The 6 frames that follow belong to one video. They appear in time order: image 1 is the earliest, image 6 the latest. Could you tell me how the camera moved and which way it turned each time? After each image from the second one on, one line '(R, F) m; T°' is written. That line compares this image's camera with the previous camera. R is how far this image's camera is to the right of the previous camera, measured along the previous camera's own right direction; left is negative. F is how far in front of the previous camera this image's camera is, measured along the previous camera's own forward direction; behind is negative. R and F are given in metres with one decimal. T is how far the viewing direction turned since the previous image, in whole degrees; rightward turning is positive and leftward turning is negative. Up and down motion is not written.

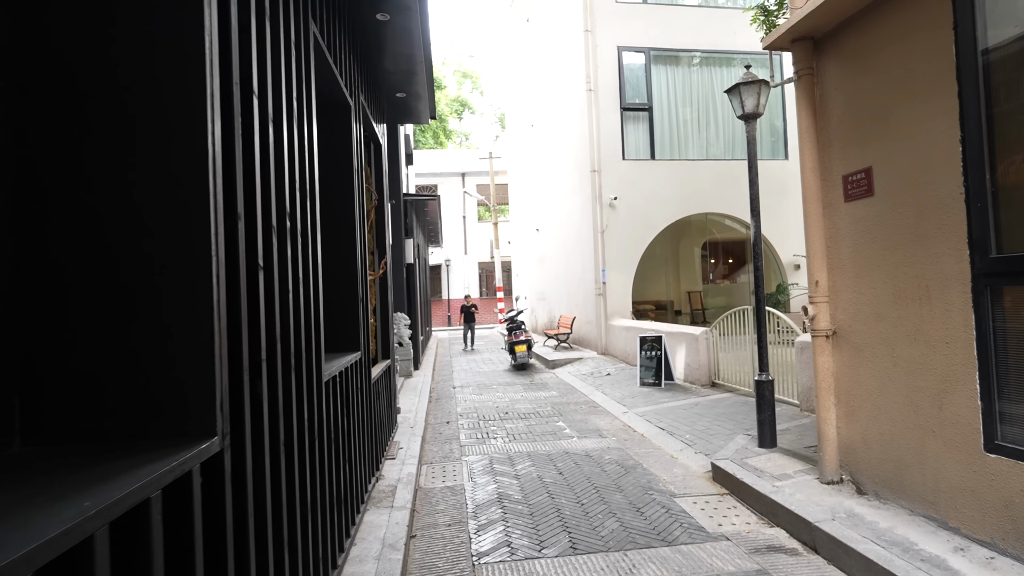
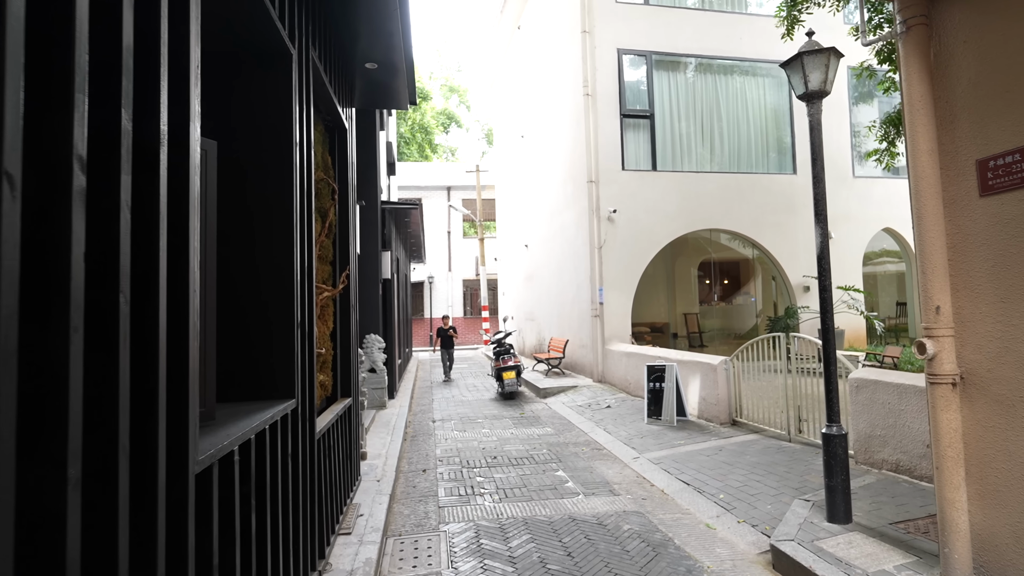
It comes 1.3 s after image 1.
(-0.1, +1.1) m; +2°
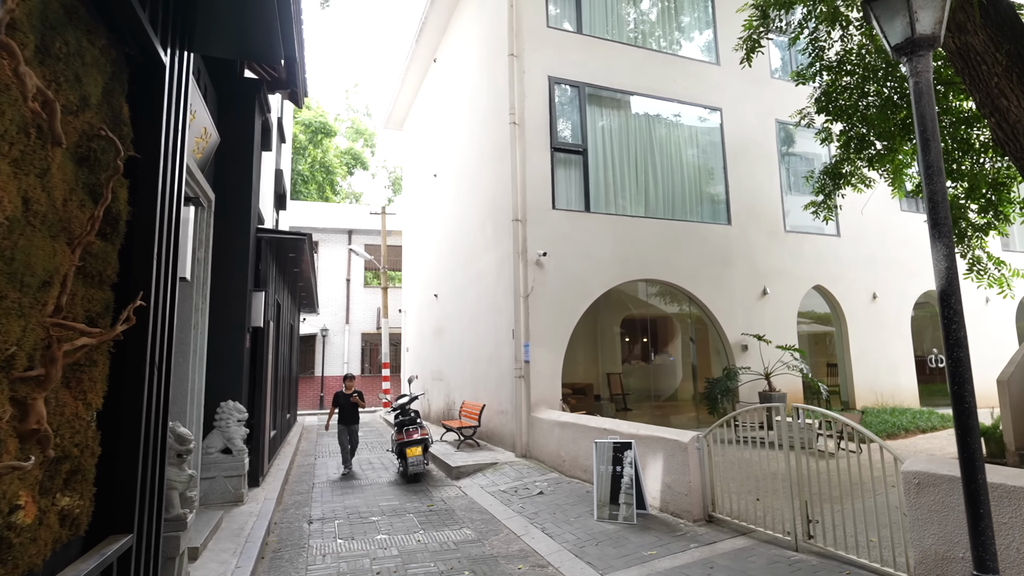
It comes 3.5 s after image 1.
(-0.1, +1.7) m; +10°
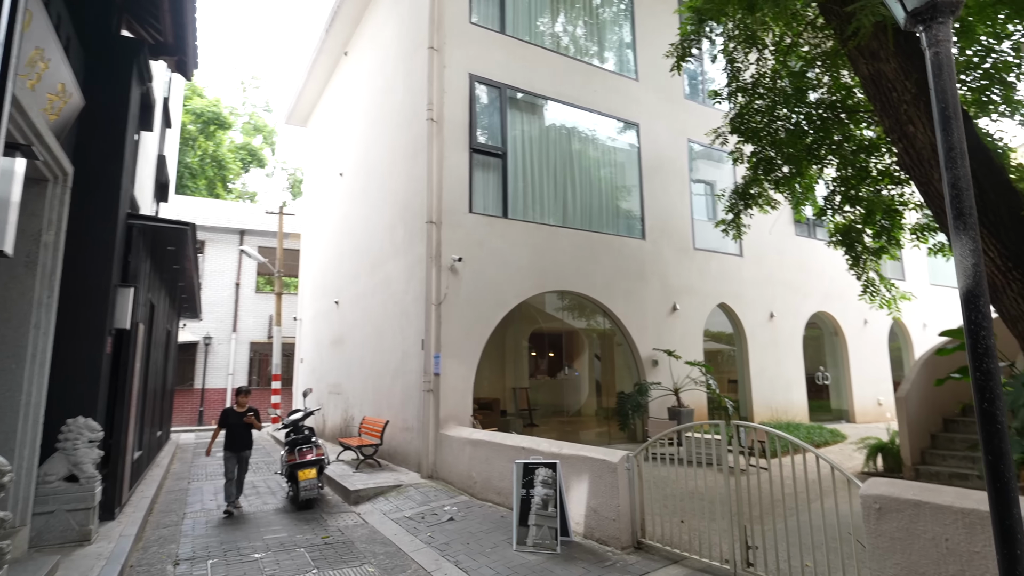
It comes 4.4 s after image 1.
(-0.2, +0.6) m; +10°
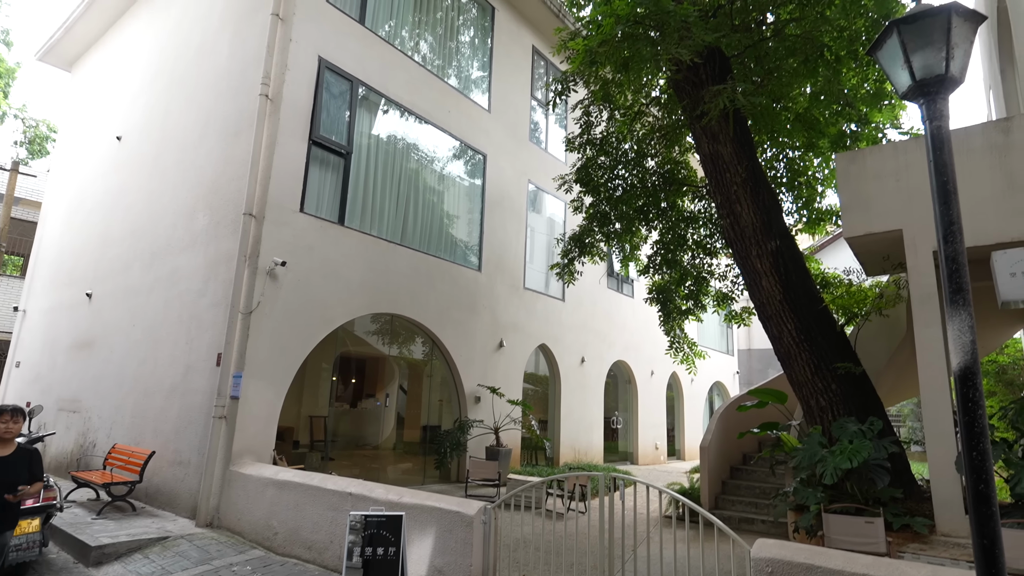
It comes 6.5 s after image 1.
(-0.6, +0.7) m; +20°
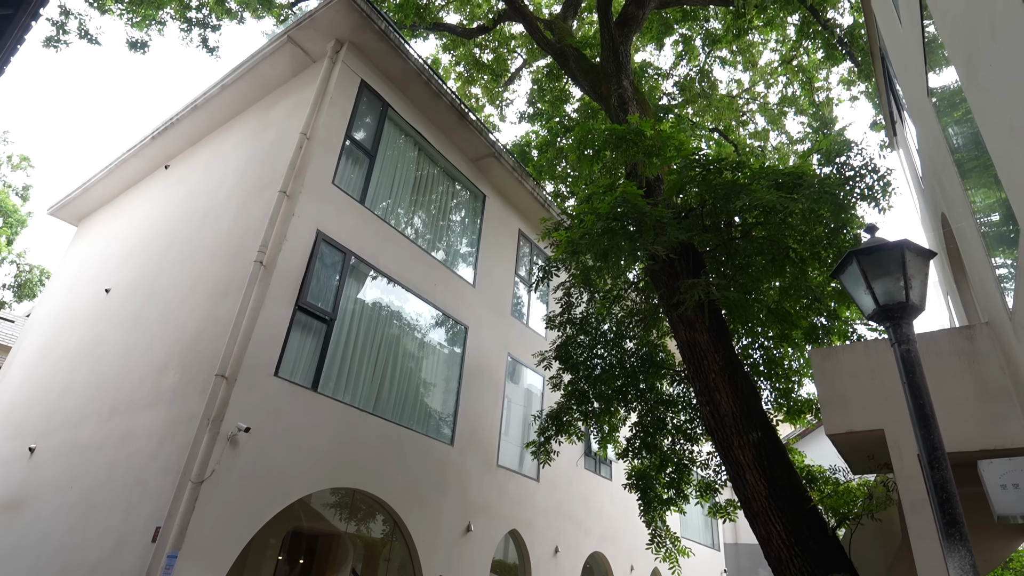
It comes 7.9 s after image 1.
(0.0, +0.1) m; +2°
